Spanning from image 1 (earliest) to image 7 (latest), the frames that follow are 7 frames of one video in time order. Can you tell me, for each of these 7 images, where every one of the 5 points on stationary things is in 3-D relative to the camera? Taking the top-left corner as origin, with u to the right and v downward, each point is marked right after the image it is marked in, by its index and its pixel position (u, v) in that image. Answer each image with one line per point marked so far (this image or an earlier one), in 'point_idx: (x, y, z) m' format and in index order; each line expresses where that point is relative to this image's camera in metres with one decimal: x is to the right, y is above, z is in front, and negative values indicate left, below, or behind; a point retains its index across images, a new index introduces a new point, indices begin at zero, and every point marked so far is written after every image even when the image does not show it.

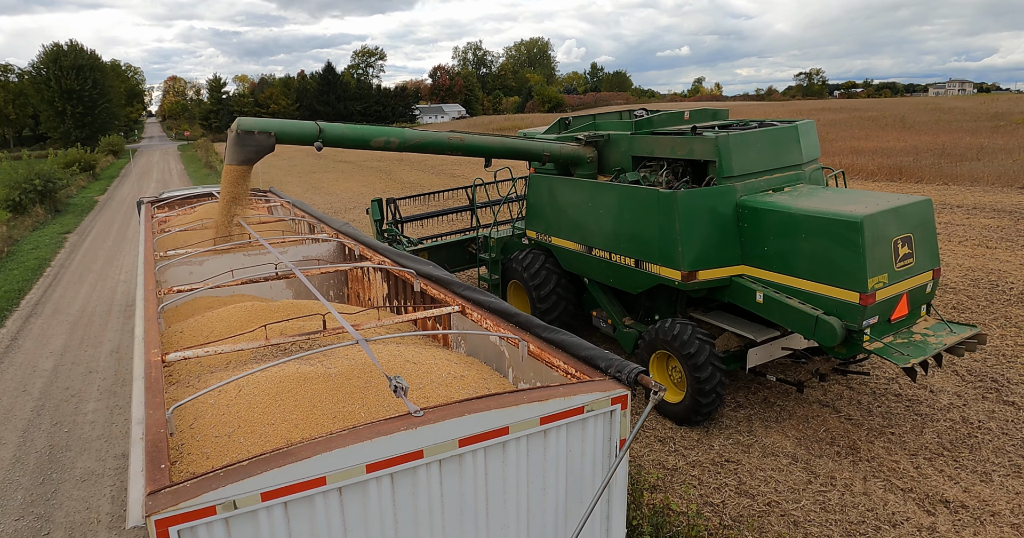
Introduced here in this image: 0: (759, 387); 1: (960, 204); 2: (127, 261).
0: (+2.1, -1.0, +5.6) m
1: (+8.5, +1.2, +12.5) m
2: (-7.1, +0.1, +12.1) m
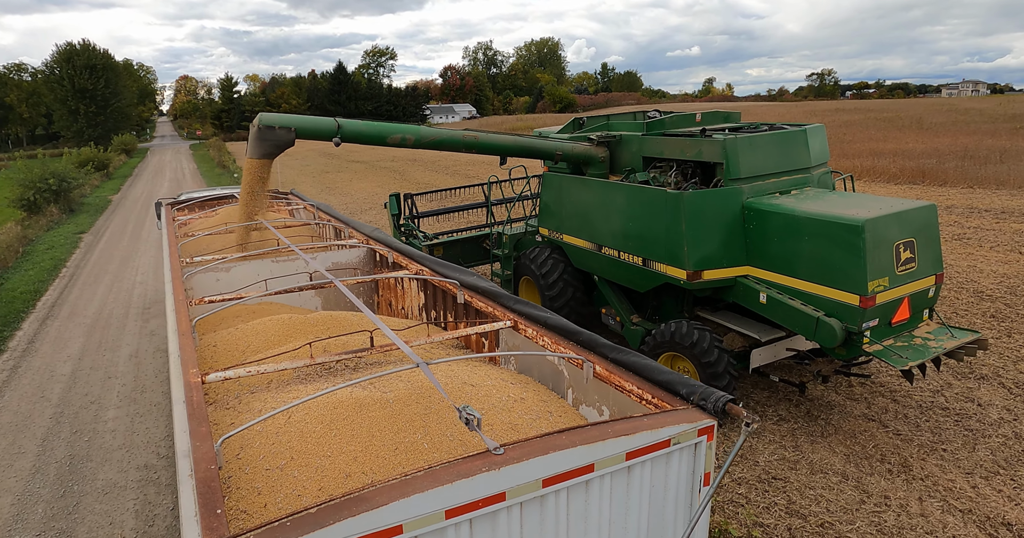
0: (+2.4, -1.1, +5.4) m
1: (+8.9, +1.1, +12.2) m
2: (-6.8, +0.1, +12.0) m
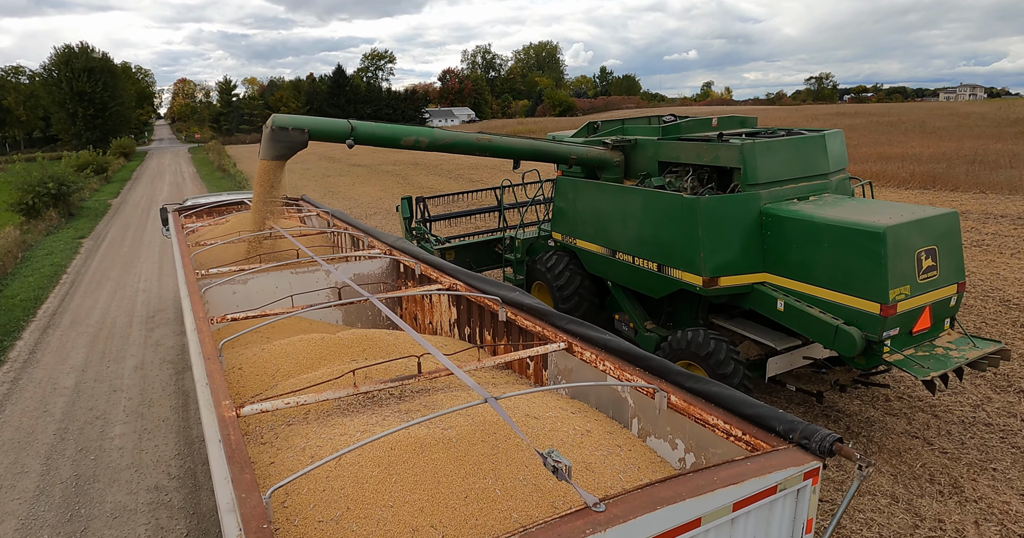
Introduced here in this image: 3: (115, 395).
0: (+2.6, -1.2, +5.2) m
1: (+9.0, +1.0, +12.1) m
2: (-6.6, 0.0, +11.8) m
3: (-3.8, -1.2, +6.3) m
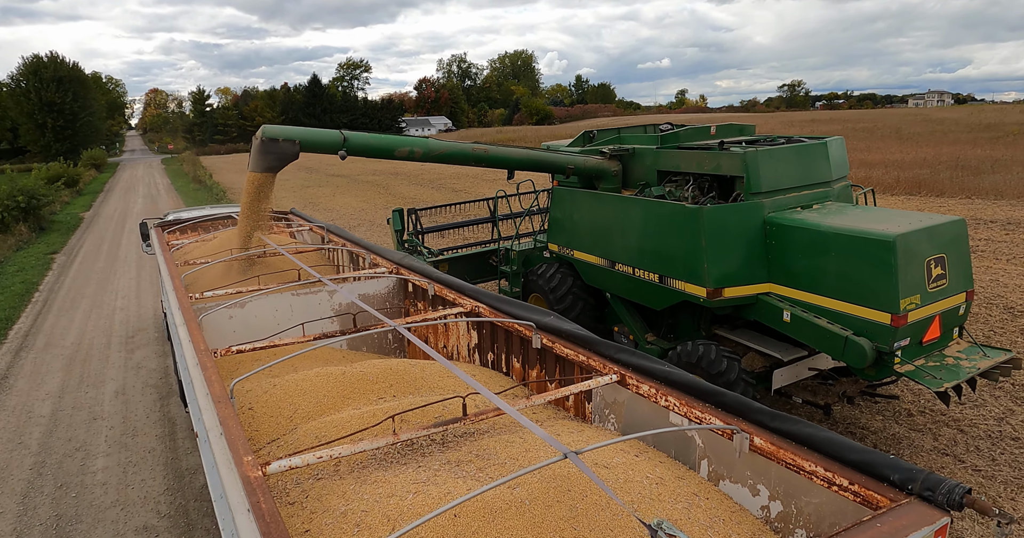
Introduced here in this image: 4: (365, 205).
0: (+2.7, -1.2, +5.0) m
1: (+8.9, +0.9, +12.1) m
2: (-6.7, -0.3, +11.3) m
3: (-3.8, -1.4, +5.9) m
4: (-4.5, +2.0, +20.0) m
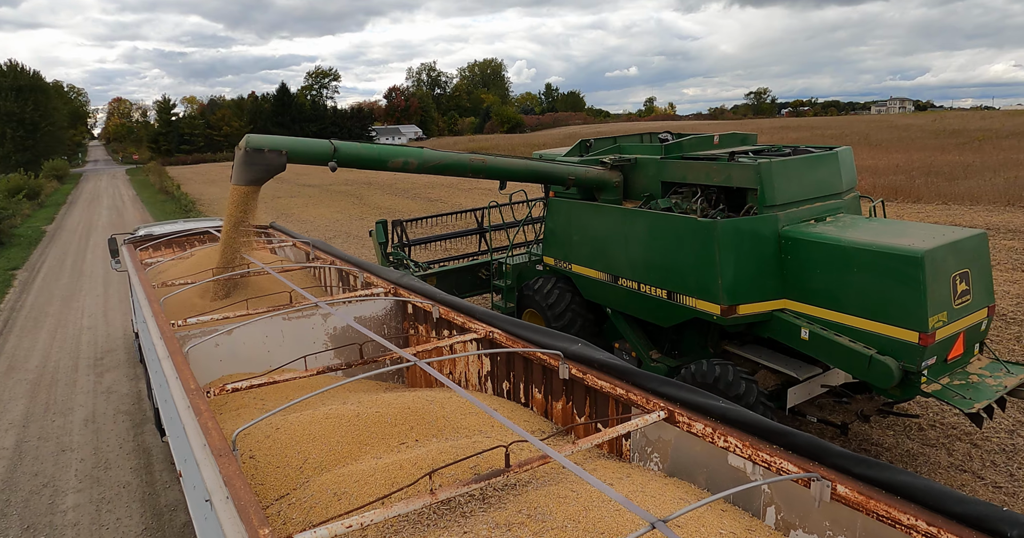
0: (+2.7, -1.3, +4.9) m
1: (+8.6, +0.8, +12.2) m
2: (-7.0, -0.6, +10.8) m
3: (-3.8, -1.6, +5.5) m
4: (-5.1, +1.6, +19.6) m
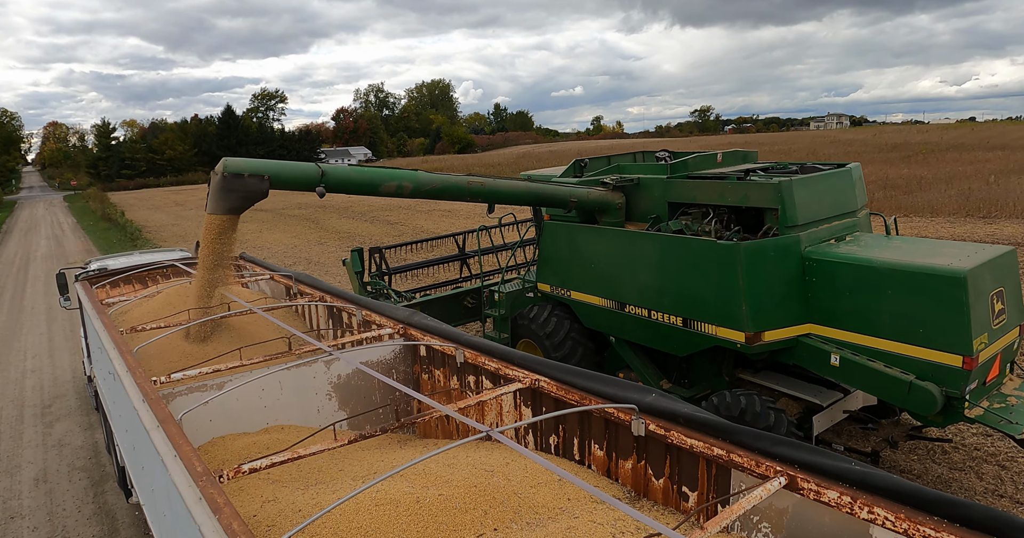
0: (+2.8, -1.5, +4.7) m
1: (+8.1, +0.7, +12.5) m
2: (-7.3, -1.1, +9.9) m
3: (-3.7, -1.9, +4.9) m
4: (-6.1, +0.8, +18.9) m
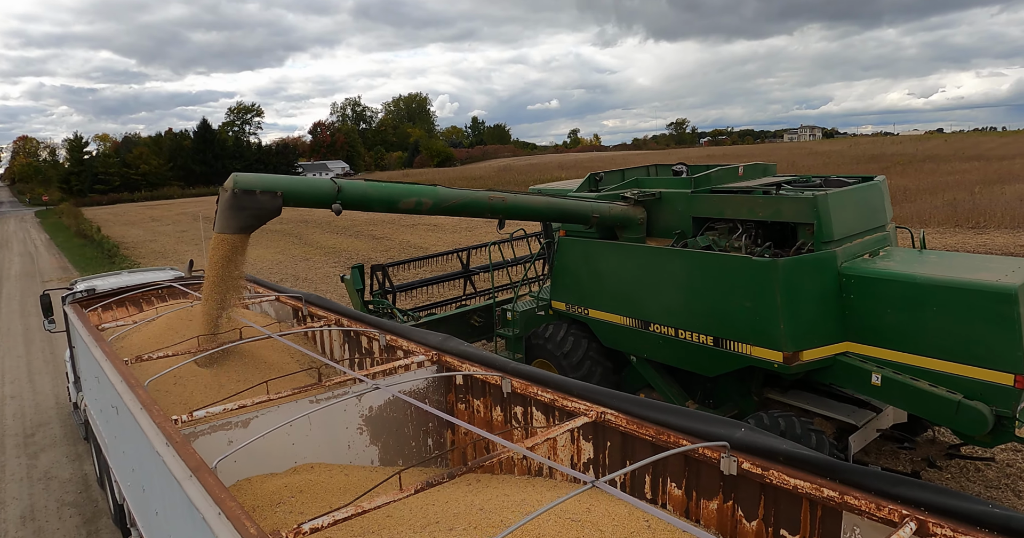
0: (+3.0, -1.6, +4.5) m
1: (+8.0, +0.5, +12.6) m
2: (-7.3, -1.4, +9.5) m
3: (-3.5, -2.1, +4.5) m
4: (-6.4, +0.4, +18.5) m
